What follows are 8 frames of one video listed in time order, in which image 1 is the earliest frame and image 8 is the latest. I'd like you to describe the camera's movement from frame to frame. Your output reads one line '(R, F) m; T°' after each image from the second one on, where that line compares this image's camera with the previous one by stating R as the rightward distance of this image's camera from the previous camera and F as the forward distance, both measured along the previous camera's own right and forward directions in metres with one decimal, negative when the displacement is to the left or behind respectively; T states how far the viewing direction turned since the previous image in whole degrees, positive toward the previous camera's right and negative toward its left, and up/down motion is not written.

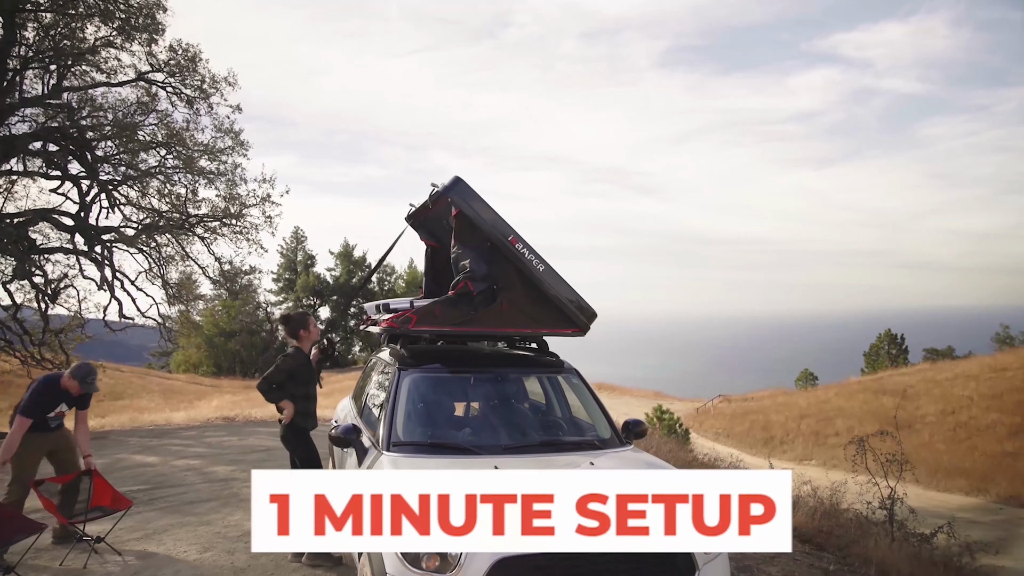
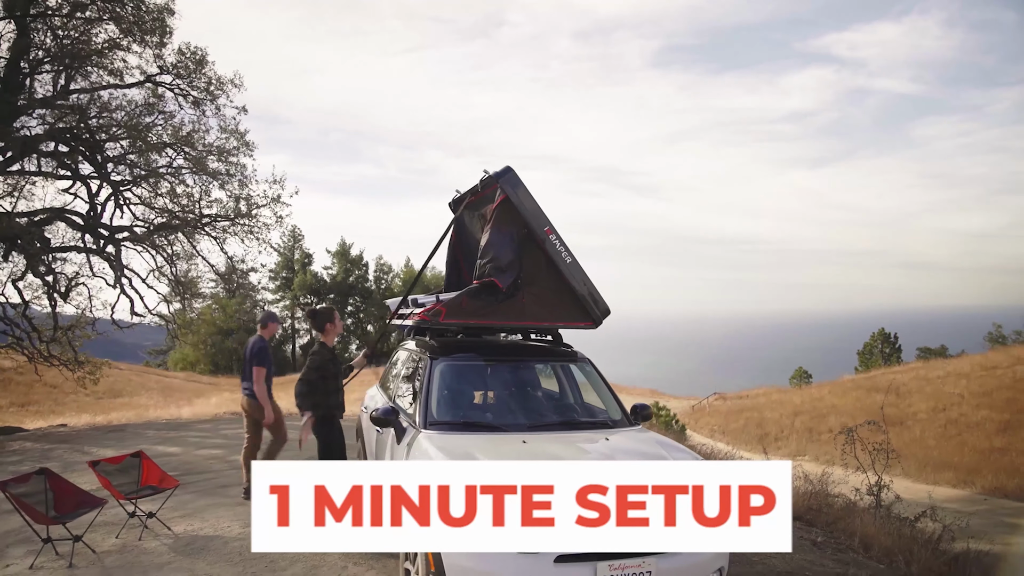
(-0.2, -0.5) m; 0°
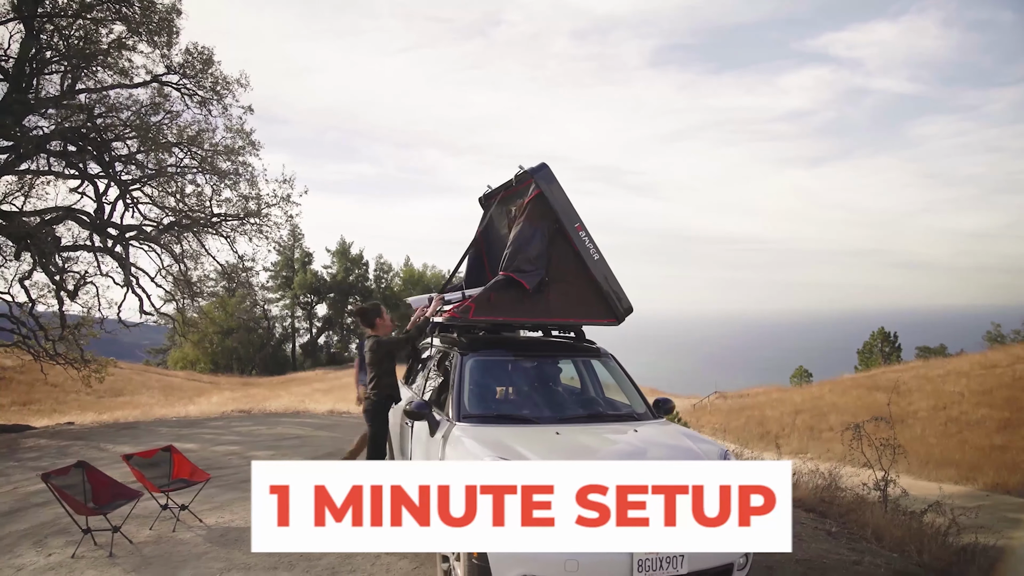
(-0.2, -0.2) m; 0°
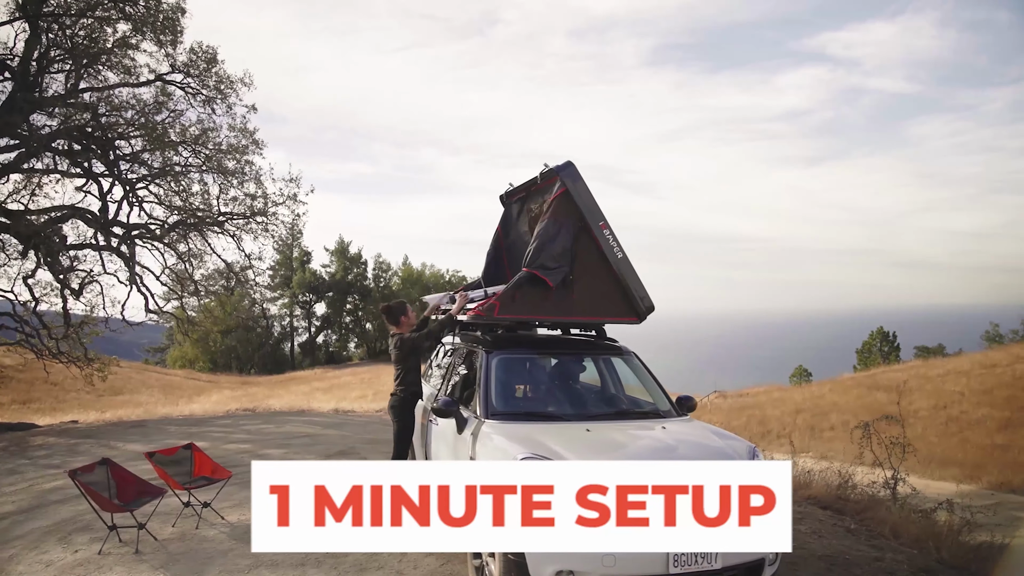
(-0.2, 0.0) m; 0°
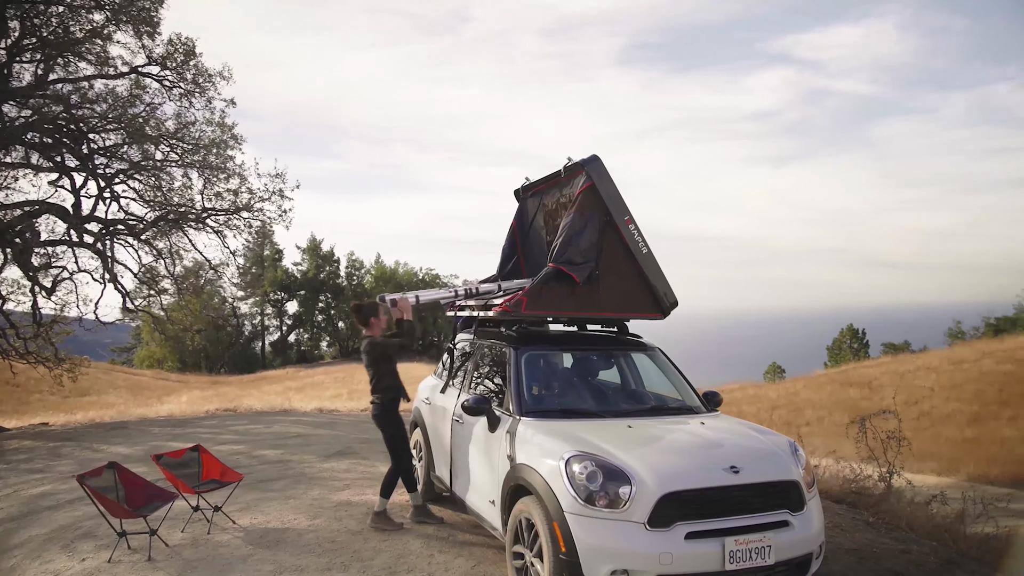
(-0.4, +0.1) m; +2°
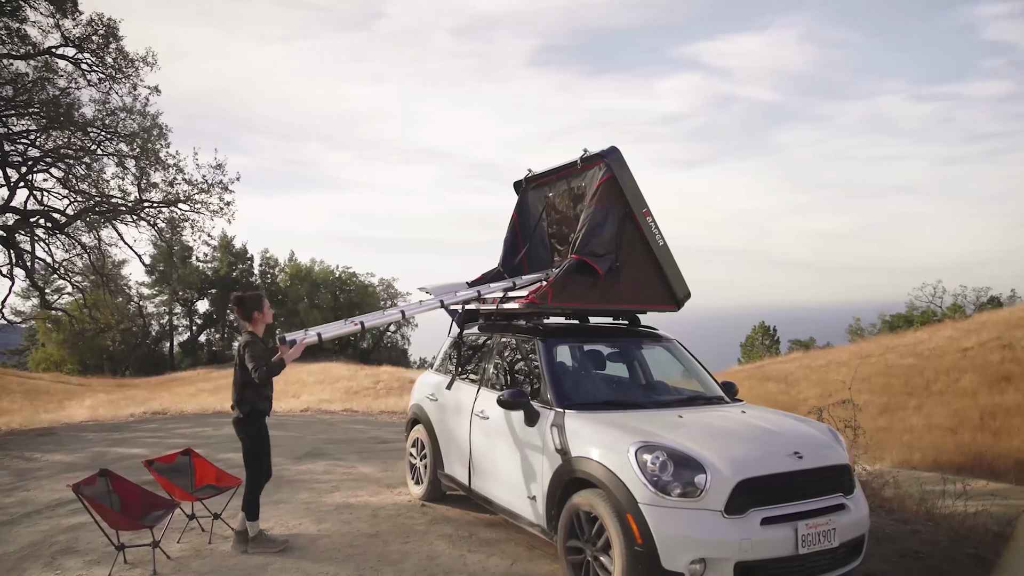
(-0.8, +0.2) m; +7°
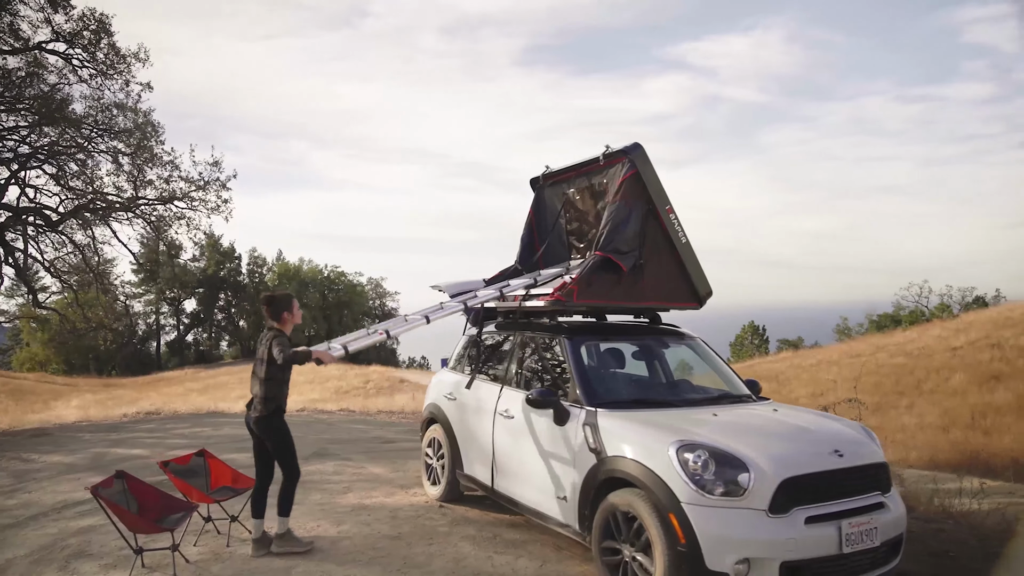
(-0.3, +0.1) m; +1°
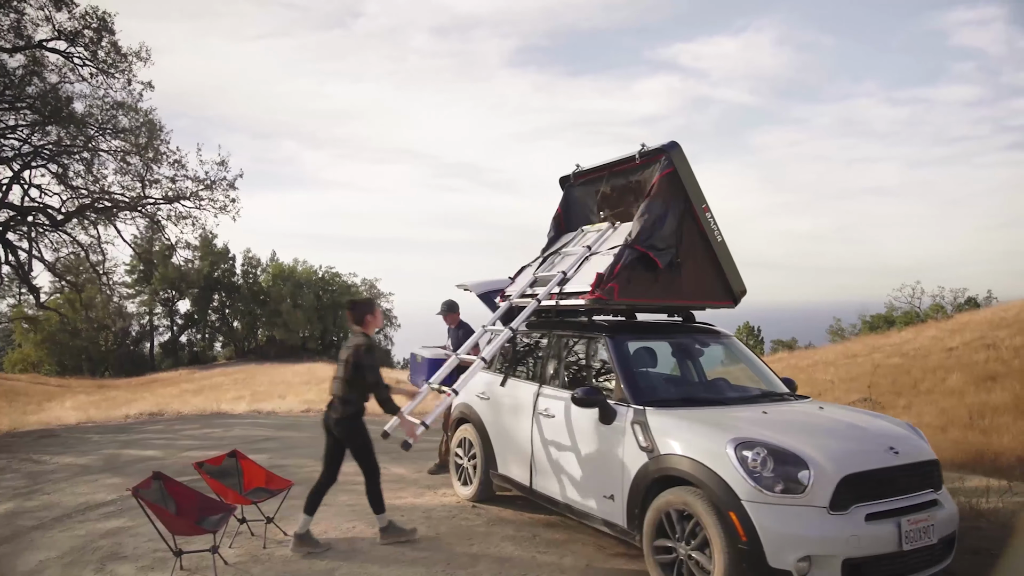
(-0.4, +0.1) m; +1°
